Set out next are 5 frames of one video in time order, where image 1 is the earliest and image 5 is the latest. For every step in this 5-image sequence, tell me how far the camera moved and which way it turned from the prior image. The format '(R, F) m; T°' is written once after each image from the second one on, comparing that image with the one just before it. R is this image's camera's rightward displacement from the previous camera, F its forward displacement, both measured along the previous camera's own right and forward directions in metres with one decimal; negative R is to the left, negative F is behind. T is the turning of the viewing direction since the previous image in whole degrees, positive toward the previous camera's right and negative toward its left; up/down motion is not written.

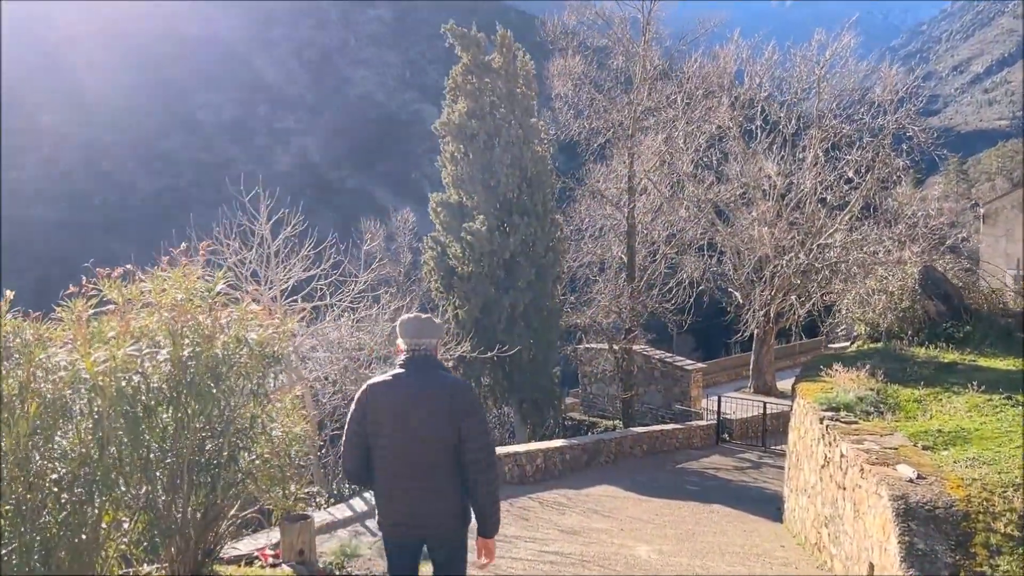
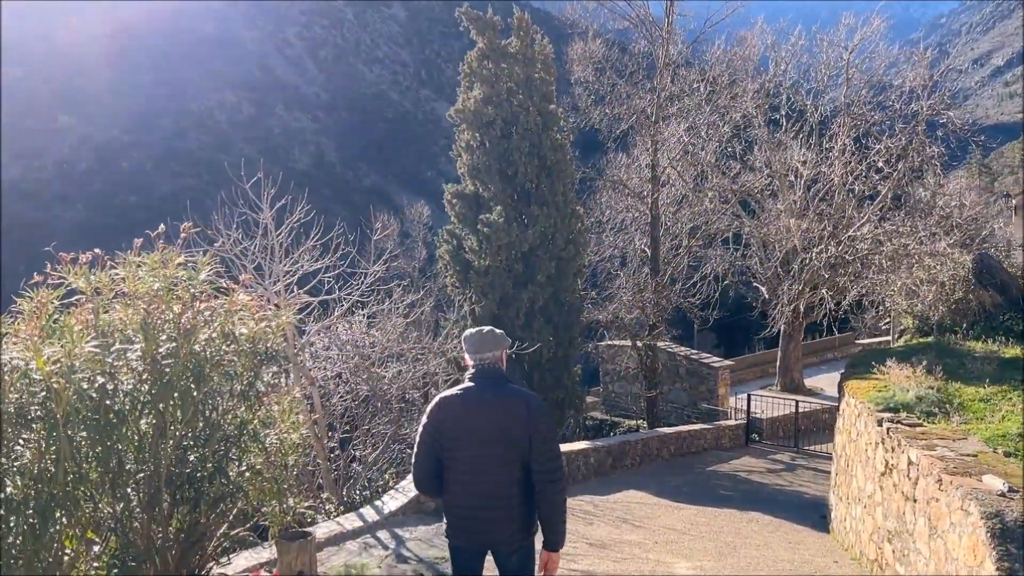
(0.0, +0.5) m; -1°
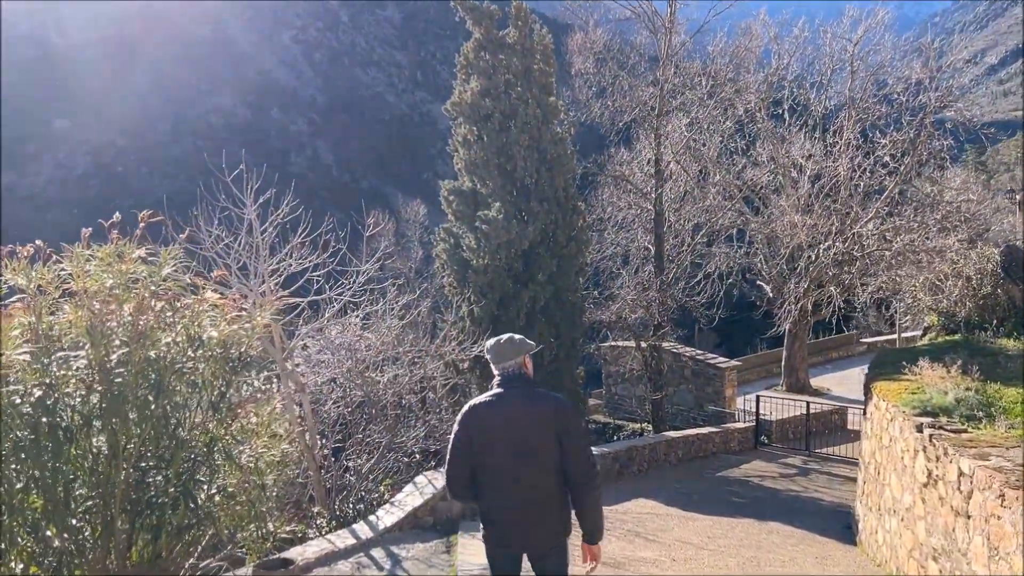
(0.0, +0.4) m; 0°
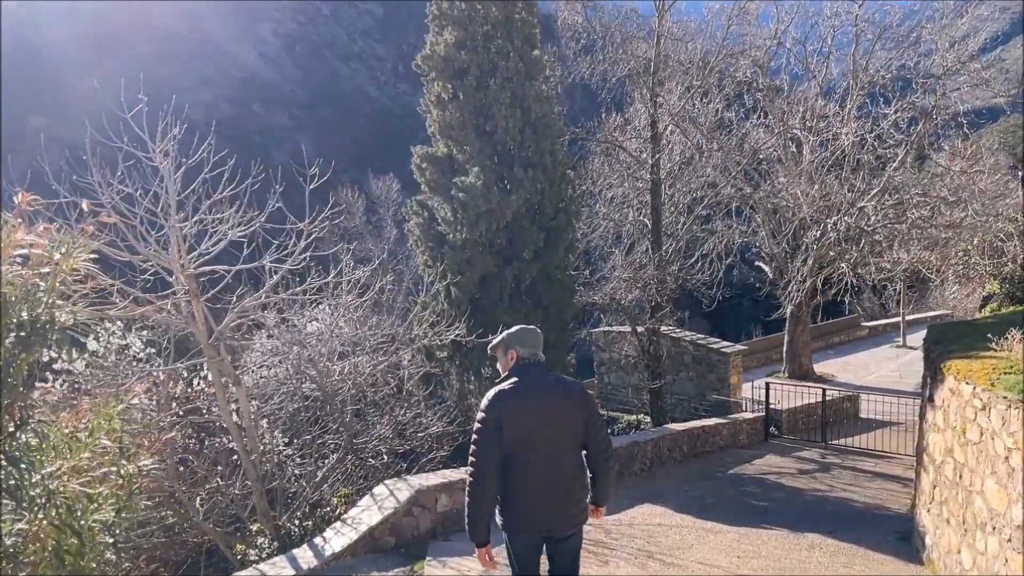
(0.0, +1.2) m; +1°
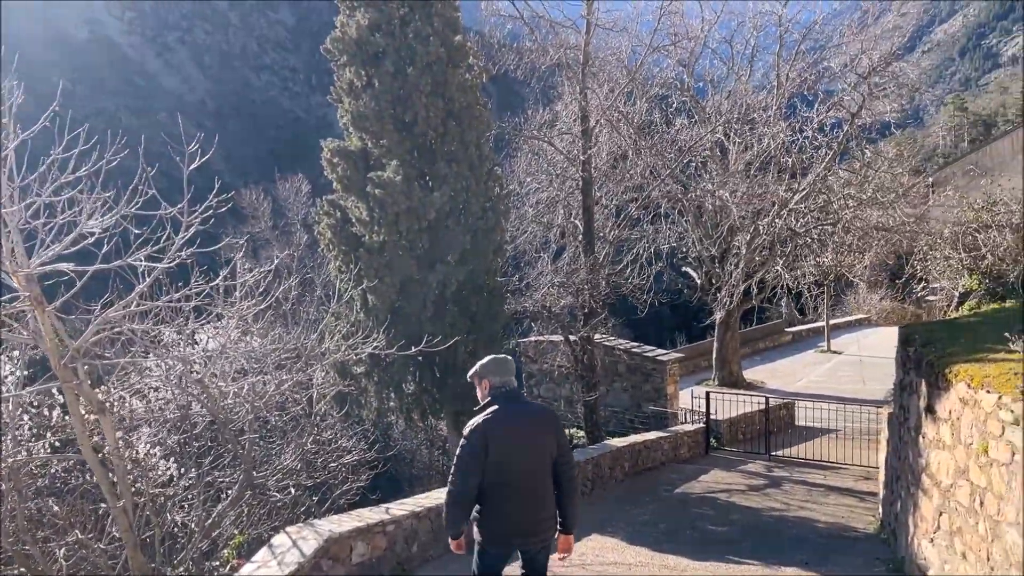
(-0.1, +0.9) m; +6°
